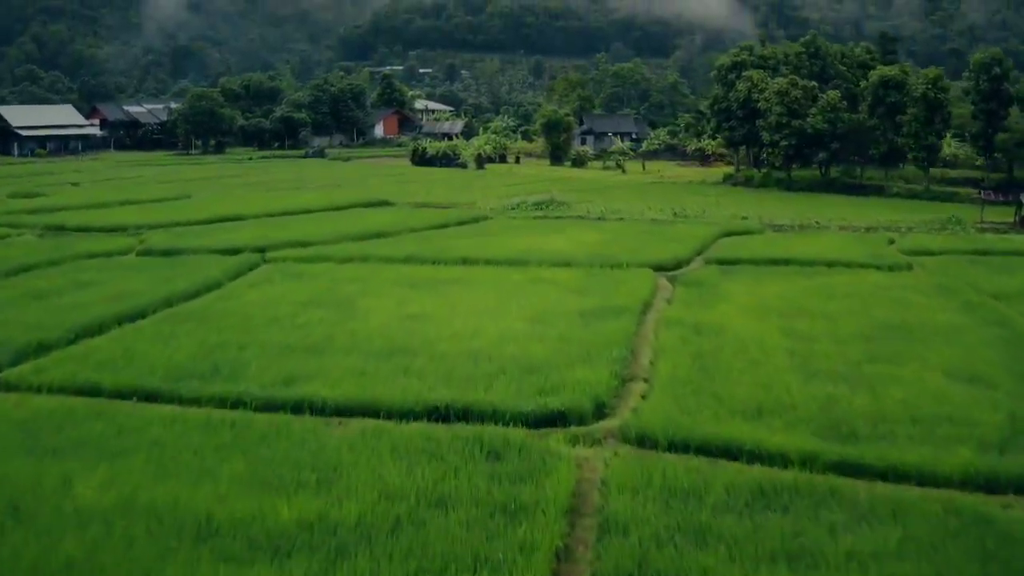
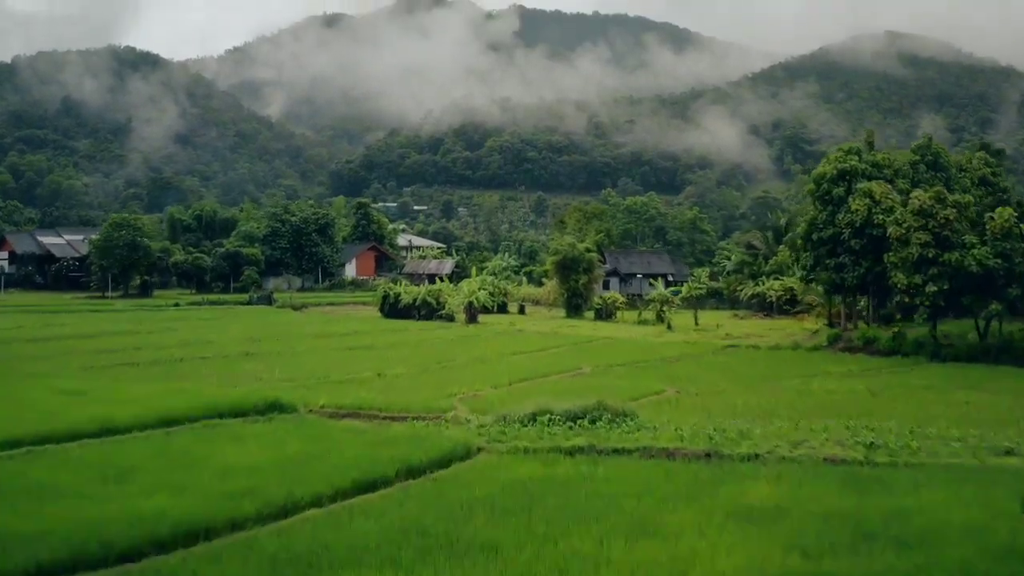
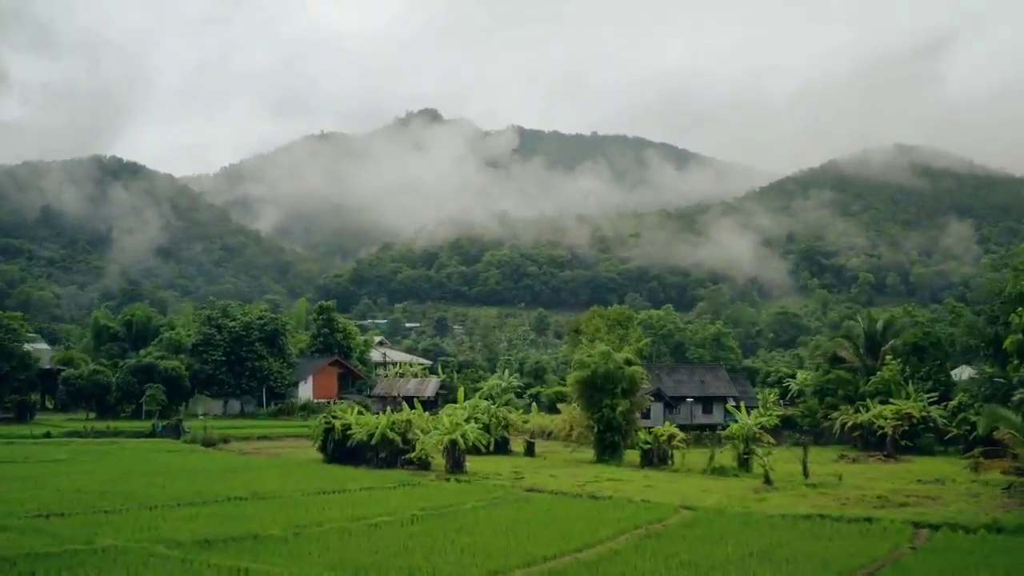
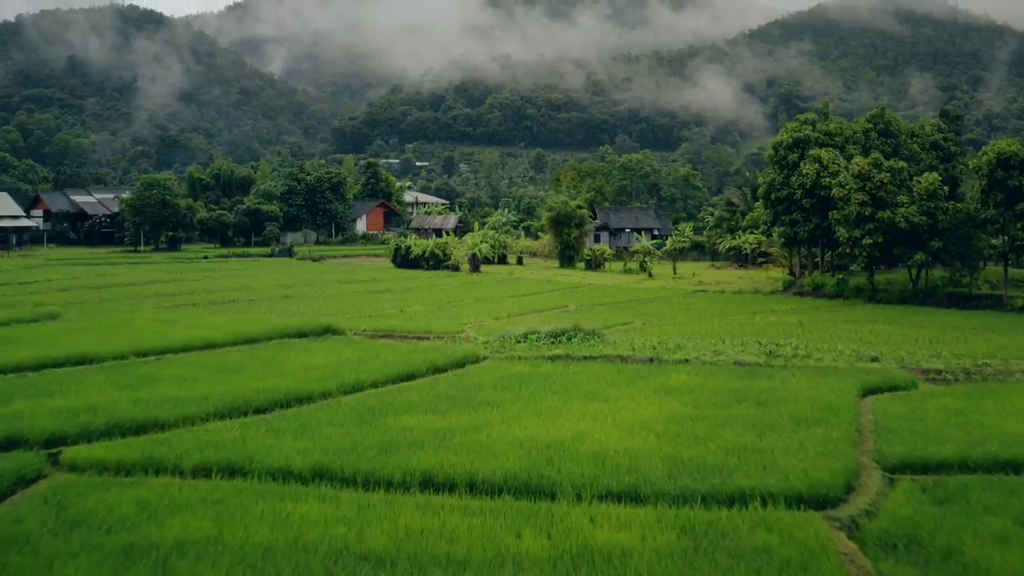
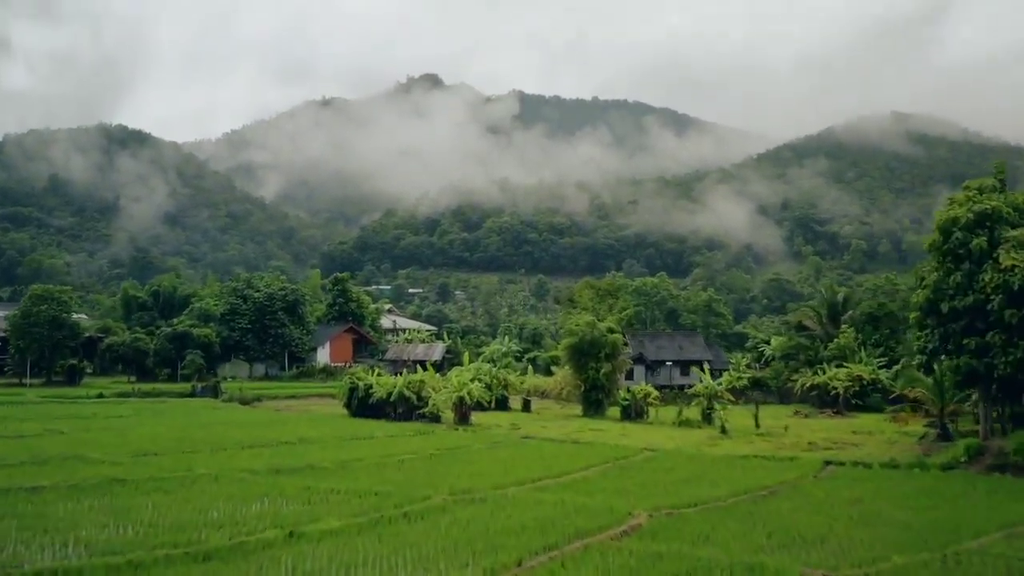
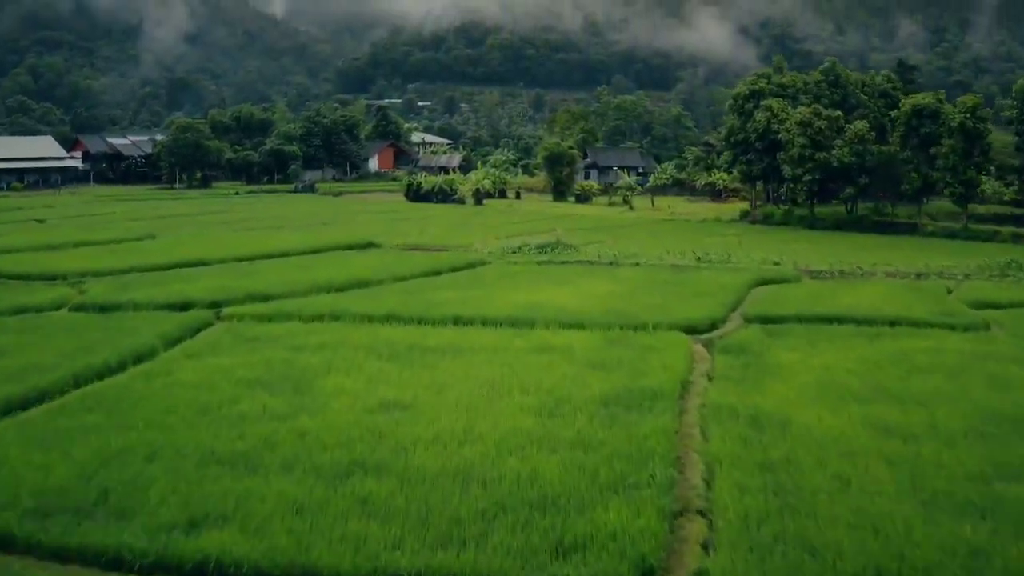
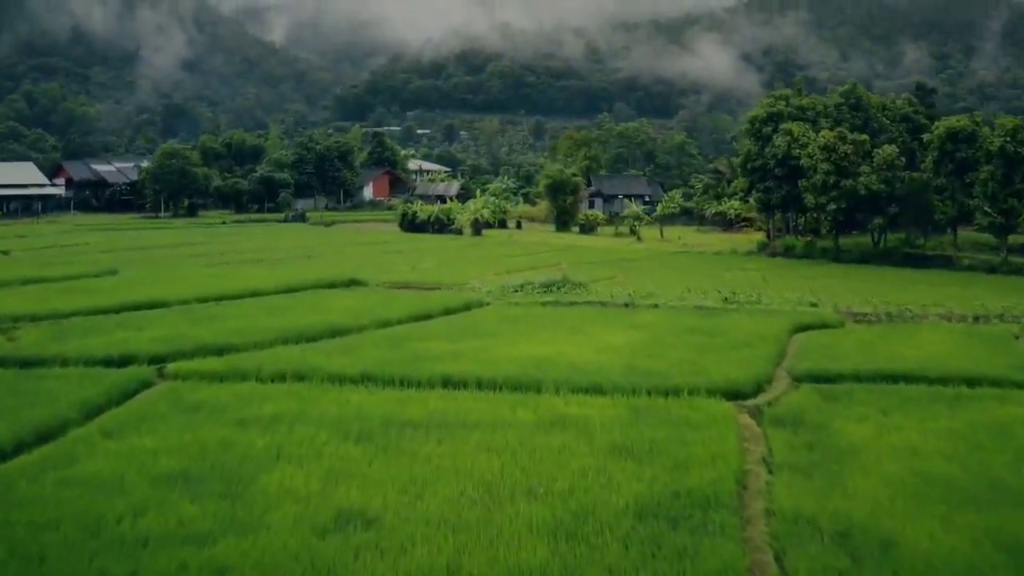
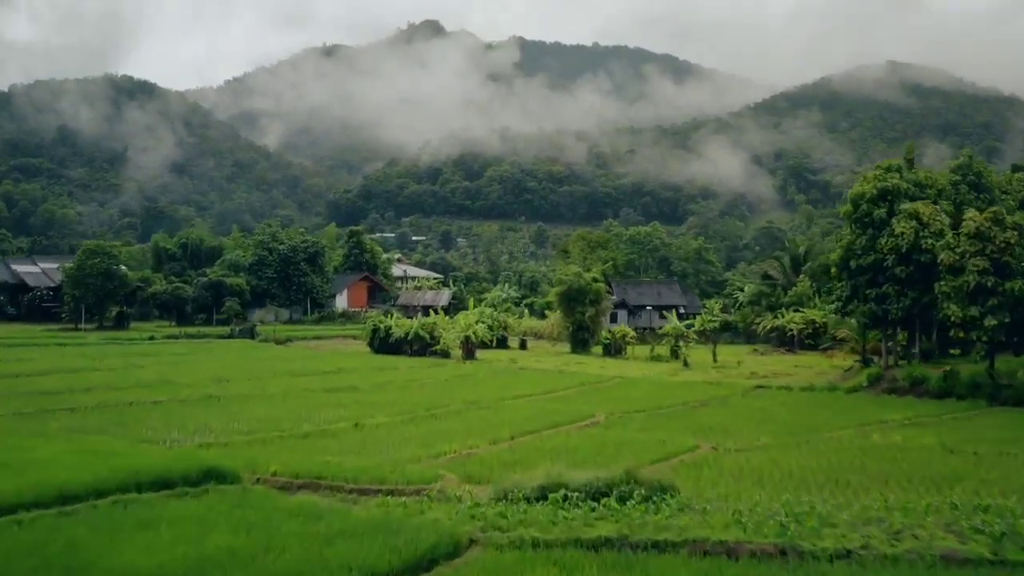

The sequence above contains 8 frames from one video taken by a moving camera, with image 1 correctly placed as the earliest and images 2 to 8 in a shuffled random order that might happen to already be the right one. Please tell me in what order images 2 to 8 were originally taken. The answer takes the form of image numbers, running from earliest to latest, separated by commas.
6, 7, 4, 2, 8, 5, 3
